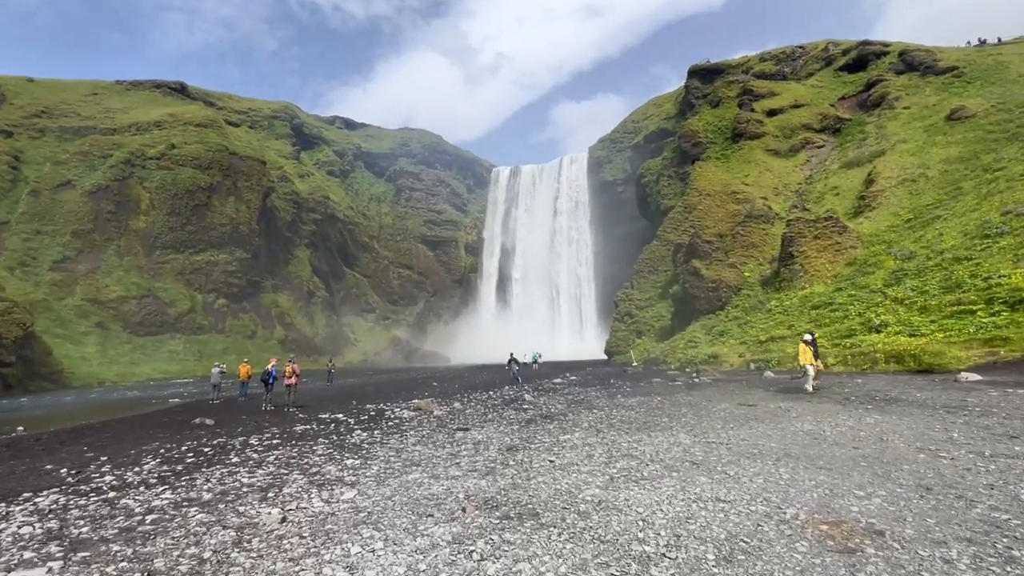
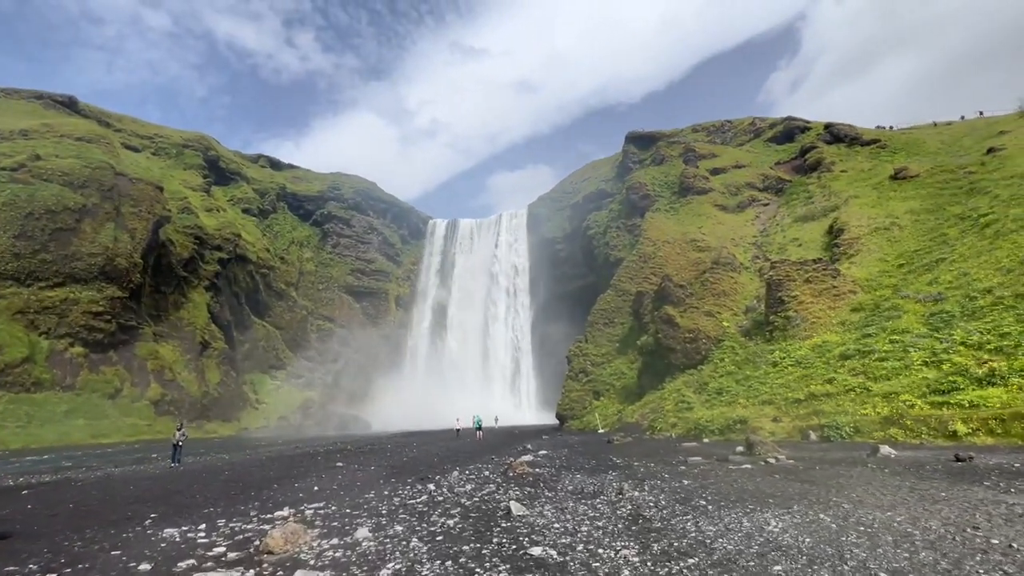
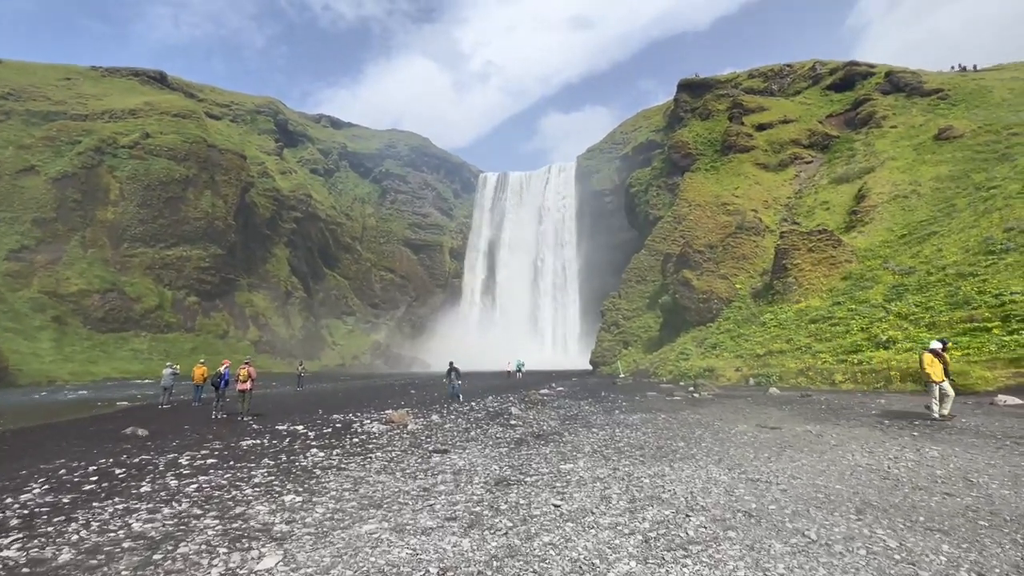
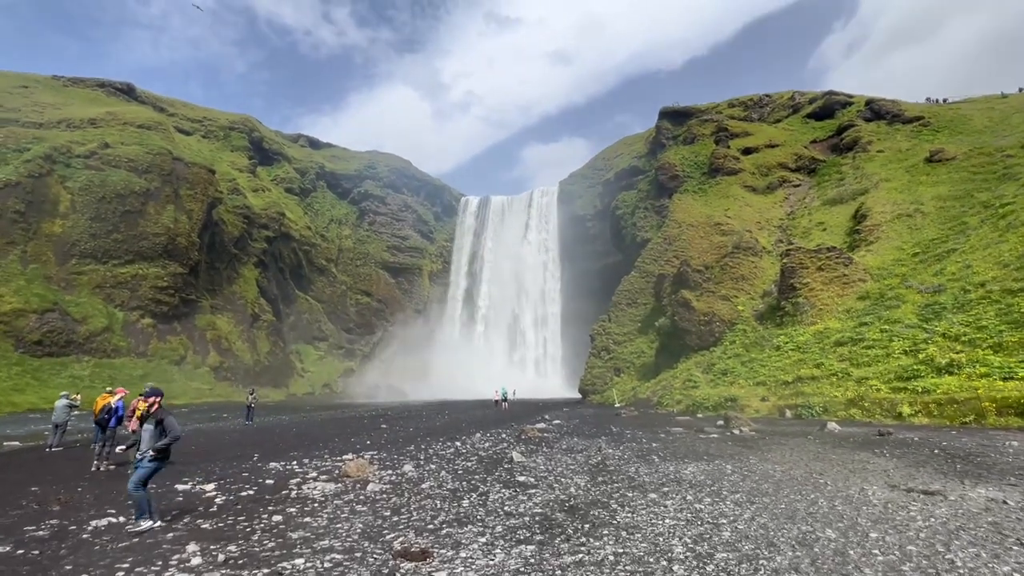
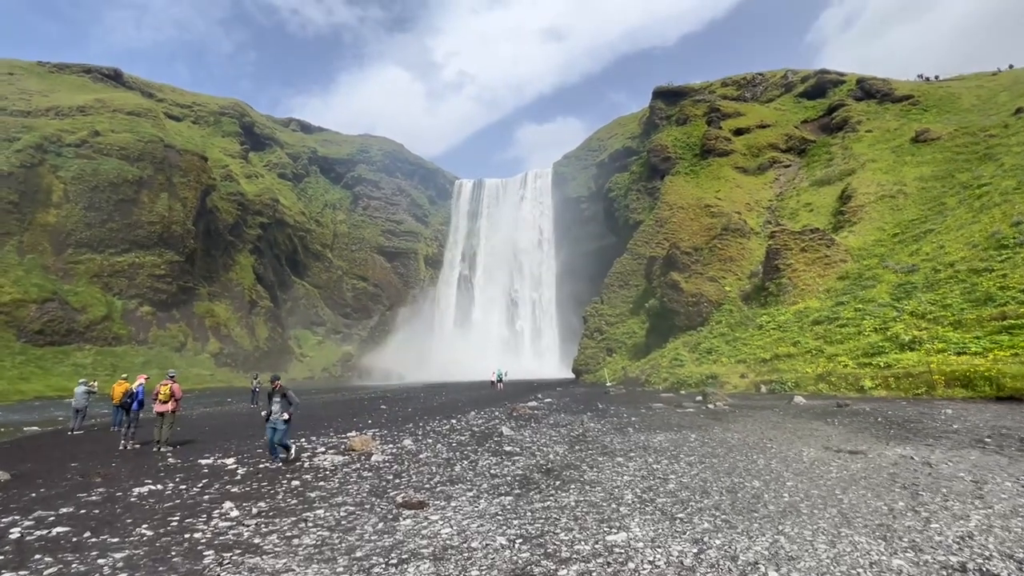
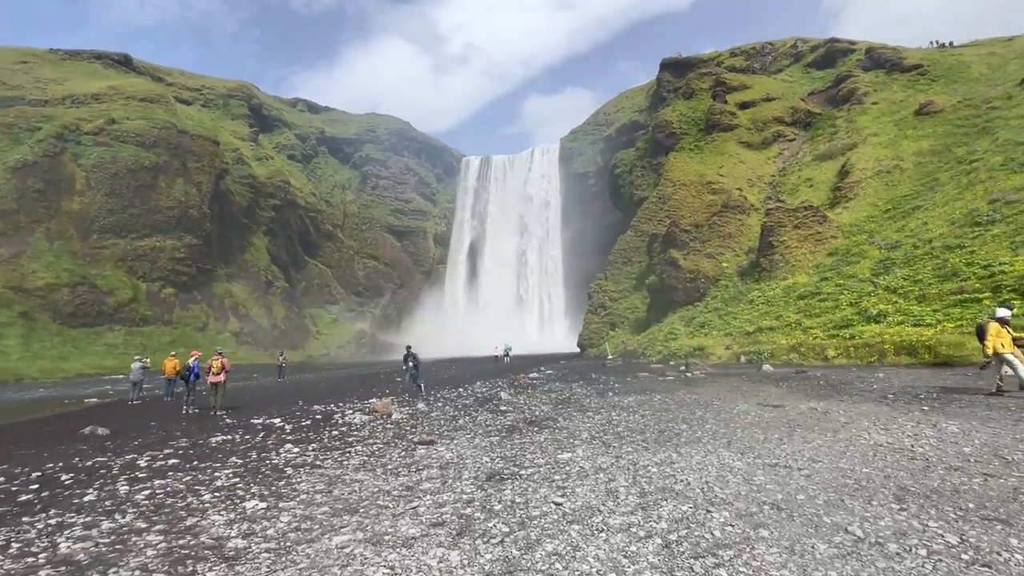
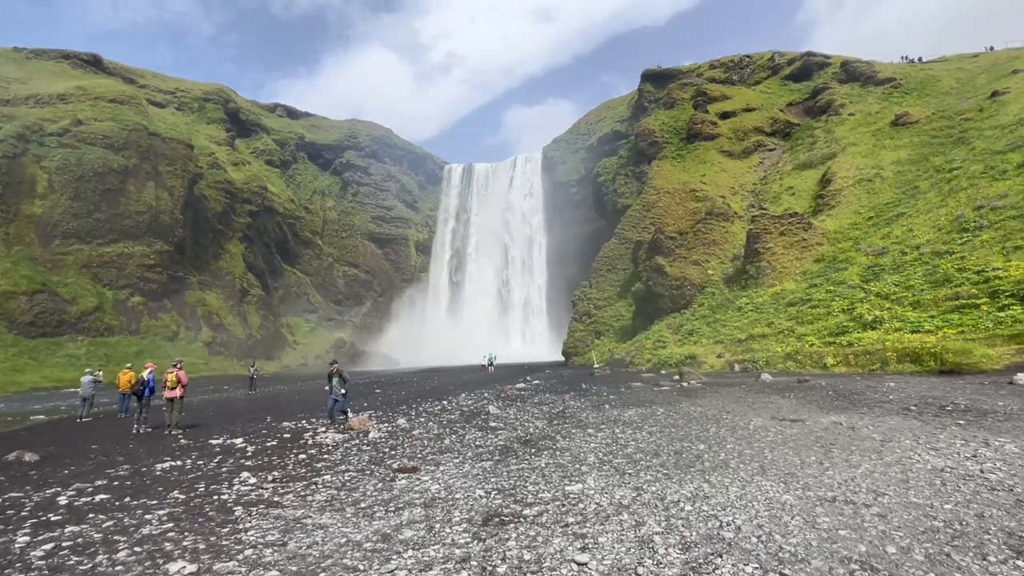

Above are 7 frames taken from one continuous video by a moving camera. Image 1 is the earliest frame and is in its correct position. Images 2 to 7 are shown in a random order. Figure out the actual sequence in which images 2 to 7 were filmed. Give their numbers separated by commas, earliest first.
3, 6, 7, 5, 4, 2
